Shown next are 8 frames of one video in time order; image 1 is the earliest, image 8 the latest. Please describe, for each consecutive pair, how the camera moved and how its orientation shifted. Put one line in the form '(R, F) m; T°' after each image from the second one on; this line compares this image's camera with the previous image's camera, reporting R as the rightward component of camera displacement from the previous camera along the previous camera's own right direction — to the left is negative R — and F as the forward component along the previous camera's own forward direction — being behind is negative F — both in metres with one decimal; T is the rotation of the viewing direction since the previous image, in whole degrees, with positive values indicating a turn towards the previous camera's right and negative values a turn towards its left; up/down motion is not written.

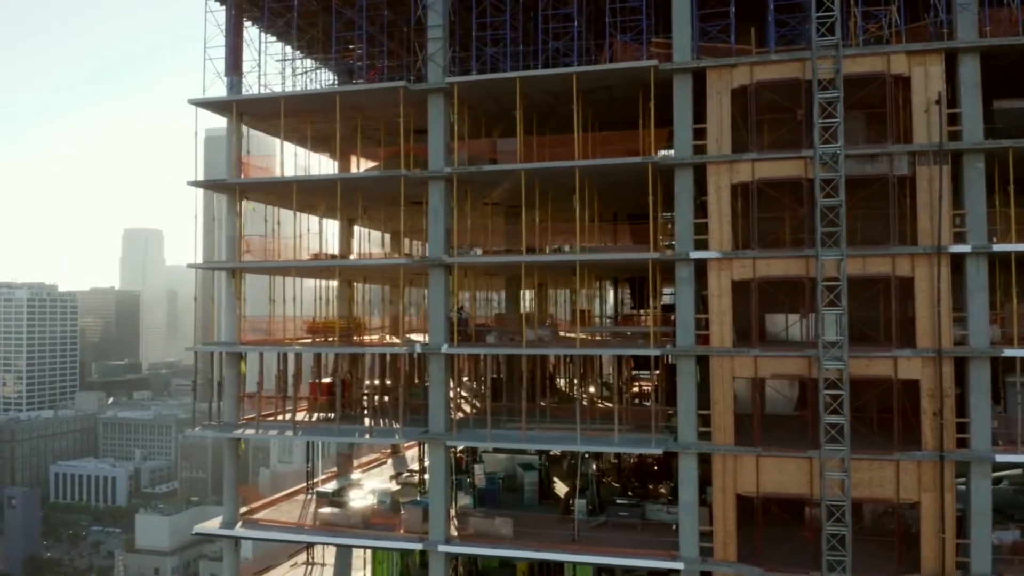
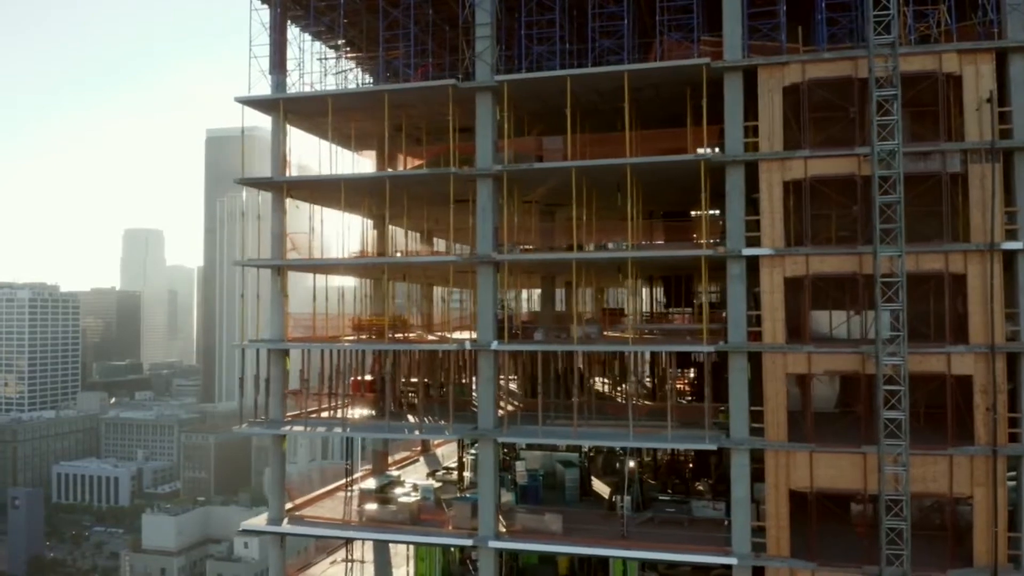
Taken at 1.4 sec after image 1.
(-1.2, -0.1) m; 0°
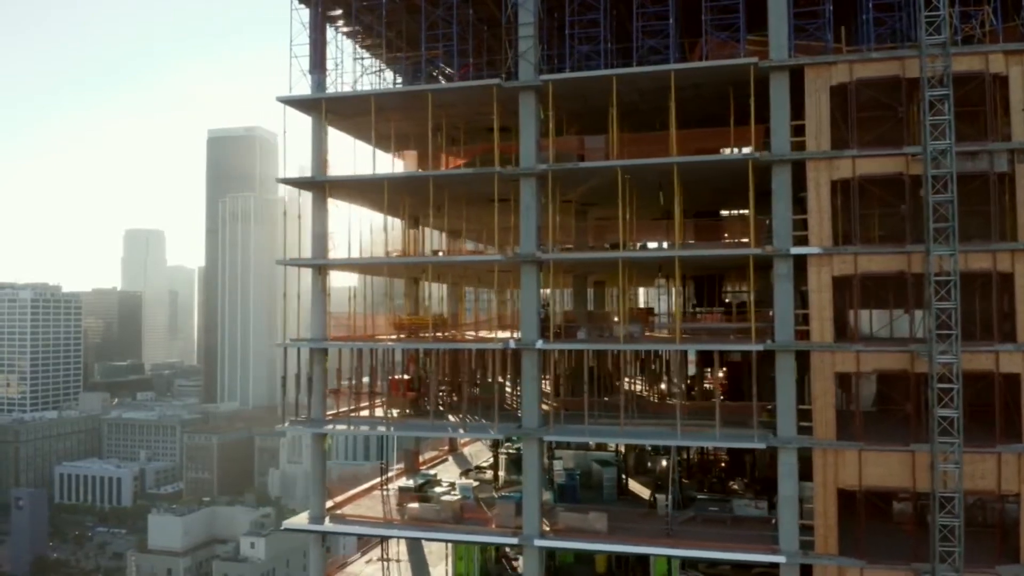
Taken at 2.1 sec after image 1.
(-1.1, -0.1) m; 0°
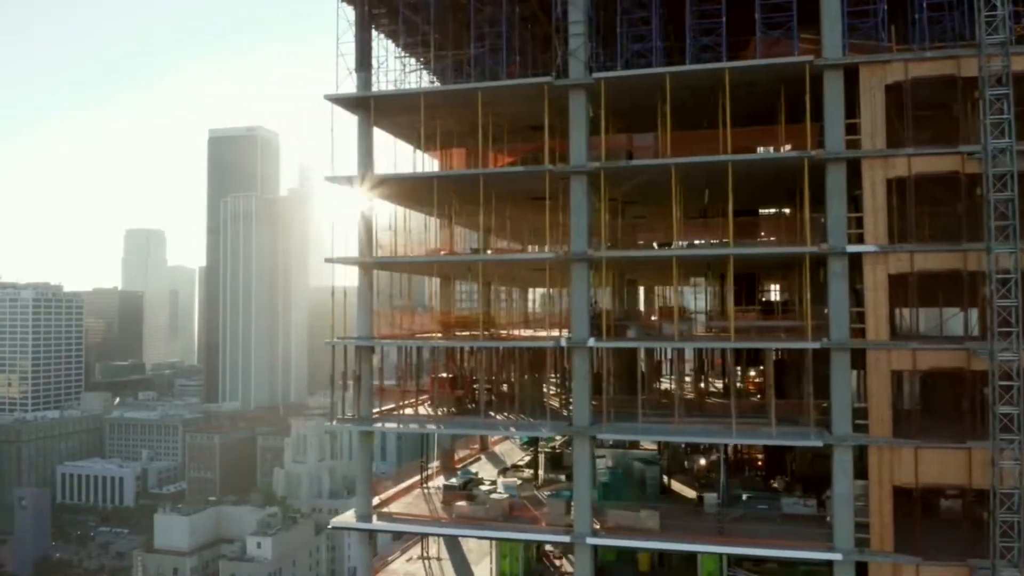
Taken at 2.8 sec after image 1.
(-1.3, 0.0) m; 0°
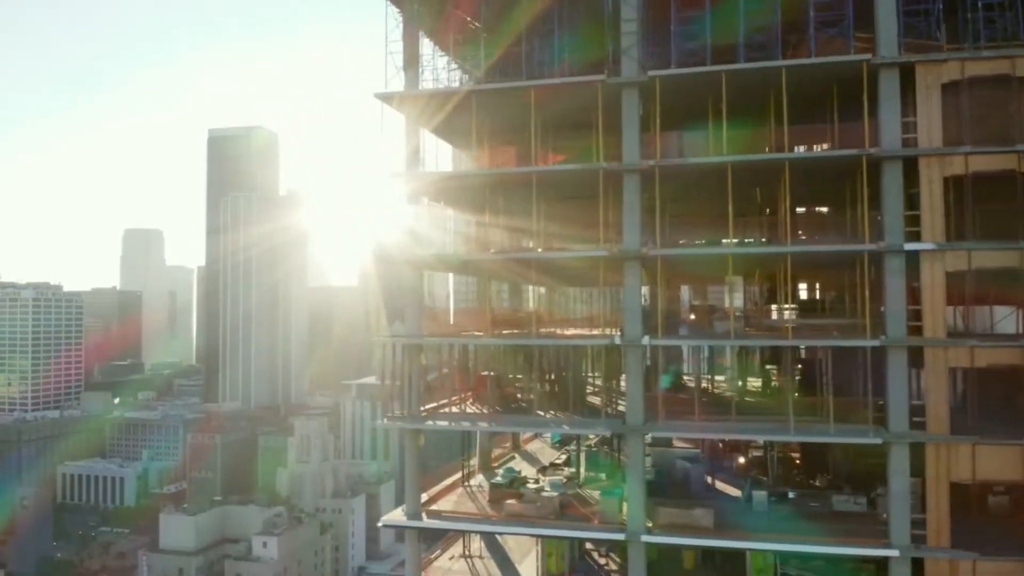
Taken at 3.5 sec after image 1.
(-1.4, 0.0) m; 0°
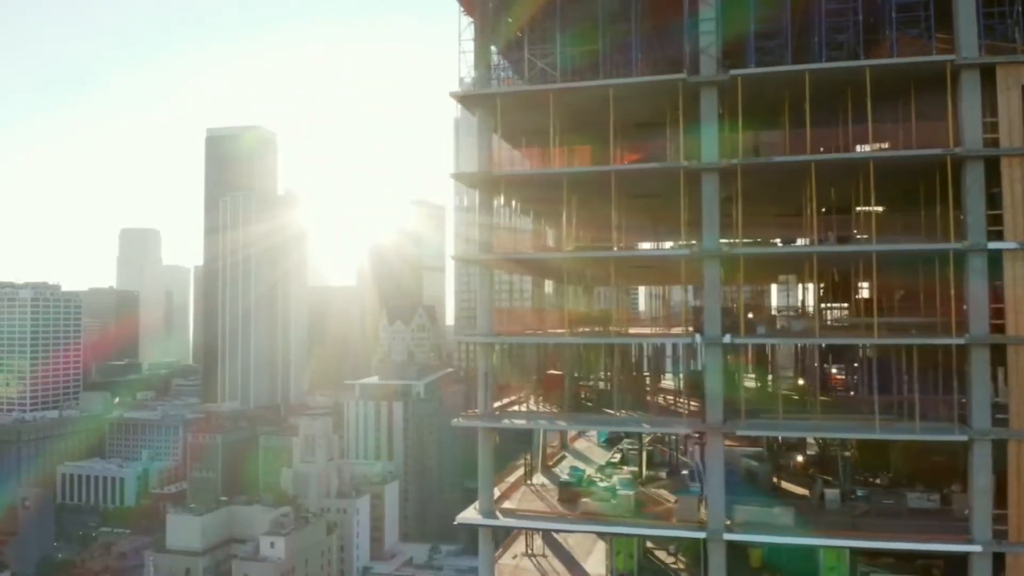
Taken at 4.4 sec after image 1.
(-2.1, -0.1) m; +1°
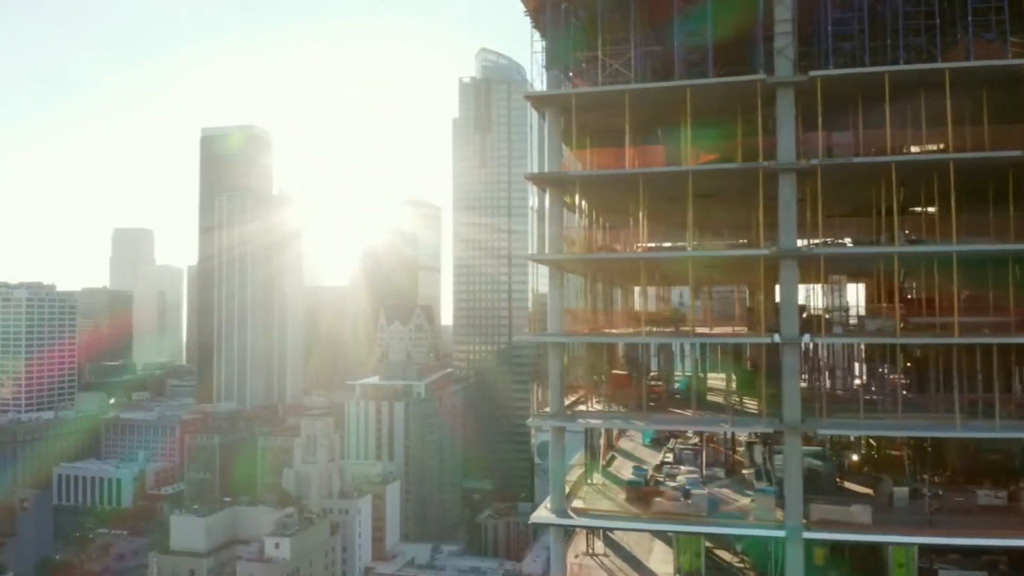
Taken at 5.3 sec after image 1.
(-2.1, 0.0) m; +1°
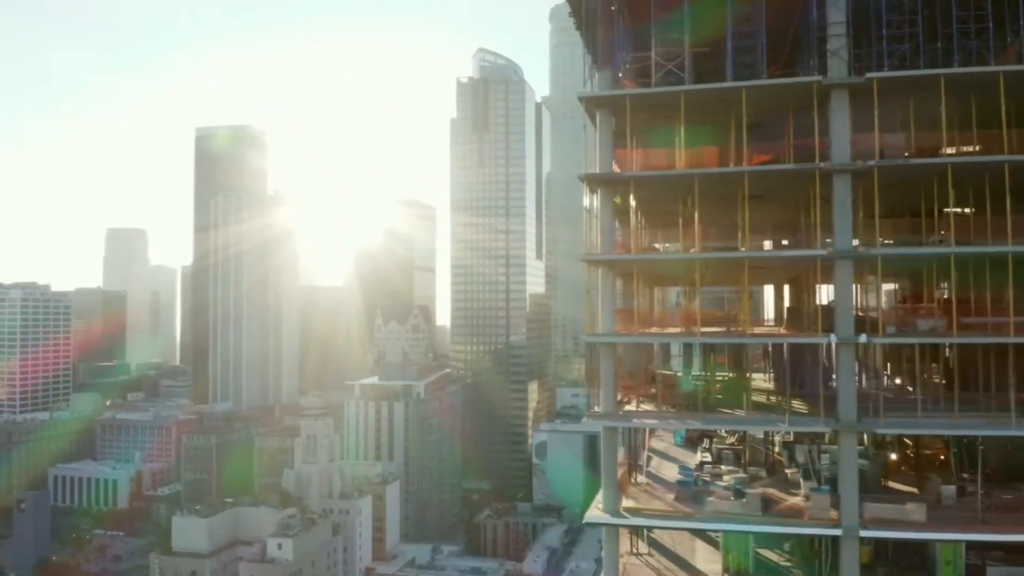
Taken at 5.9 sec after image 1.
(-1.6, -0.1) m; +1°
